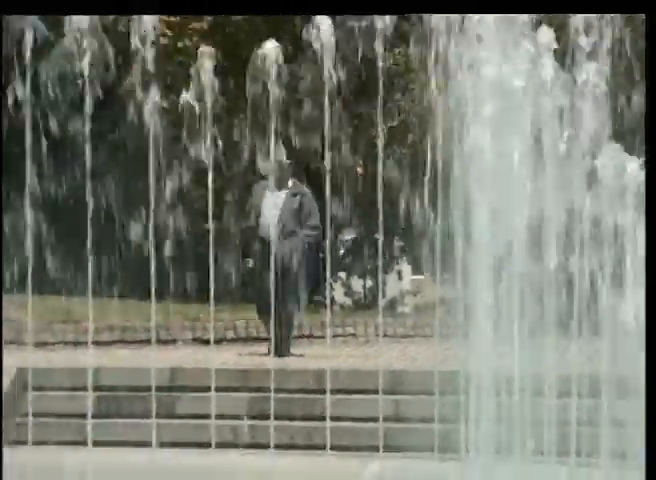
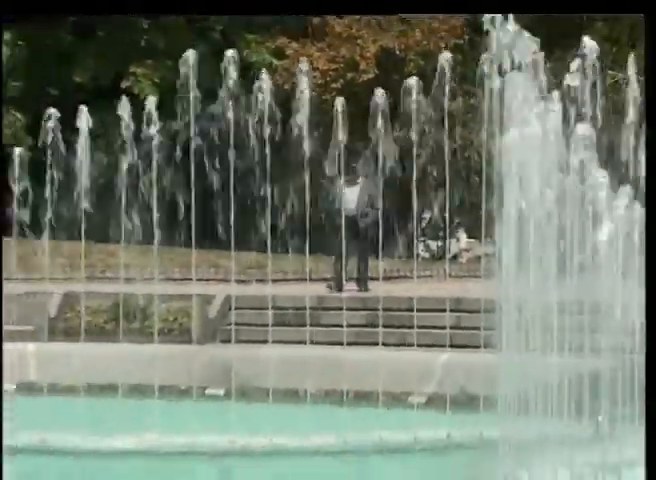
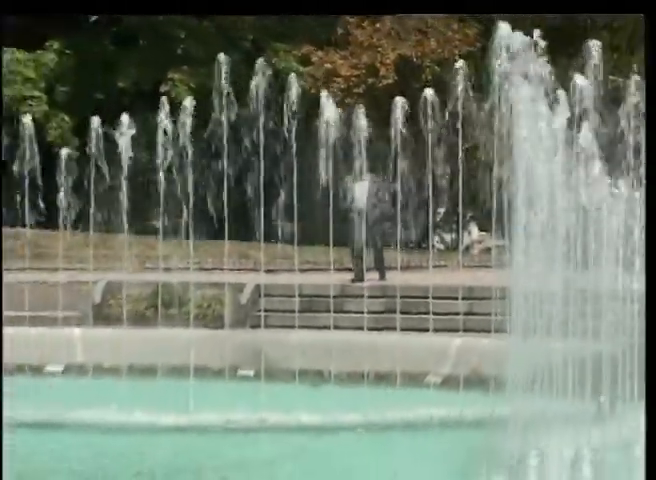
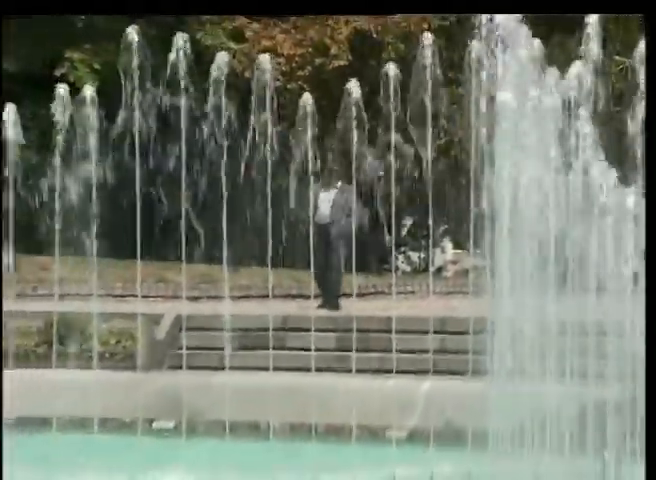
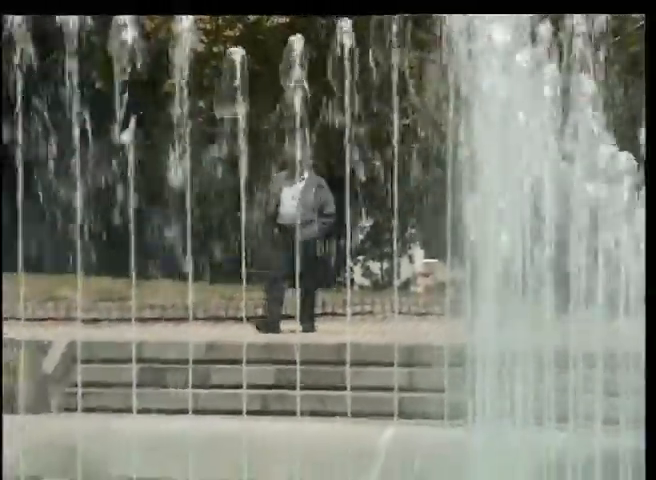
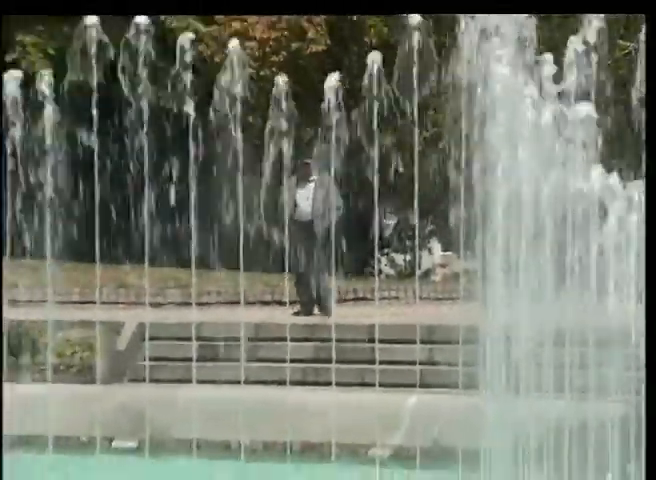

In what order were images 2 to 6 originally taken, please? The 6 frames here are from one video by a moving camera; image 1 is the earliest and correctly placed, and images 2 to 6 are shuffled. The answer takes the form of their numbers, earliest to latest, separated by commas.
5, 6, 4, 2, 3
